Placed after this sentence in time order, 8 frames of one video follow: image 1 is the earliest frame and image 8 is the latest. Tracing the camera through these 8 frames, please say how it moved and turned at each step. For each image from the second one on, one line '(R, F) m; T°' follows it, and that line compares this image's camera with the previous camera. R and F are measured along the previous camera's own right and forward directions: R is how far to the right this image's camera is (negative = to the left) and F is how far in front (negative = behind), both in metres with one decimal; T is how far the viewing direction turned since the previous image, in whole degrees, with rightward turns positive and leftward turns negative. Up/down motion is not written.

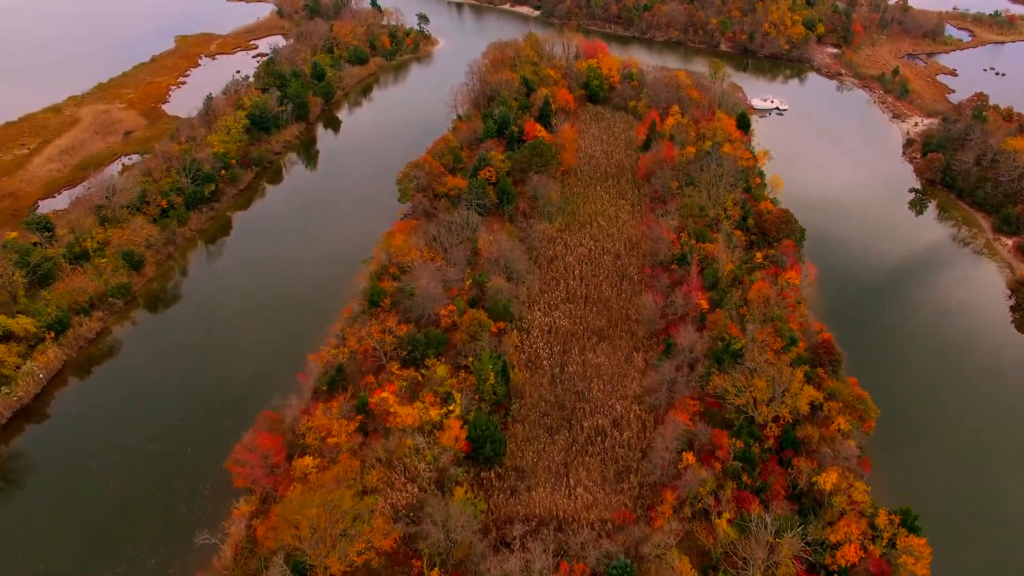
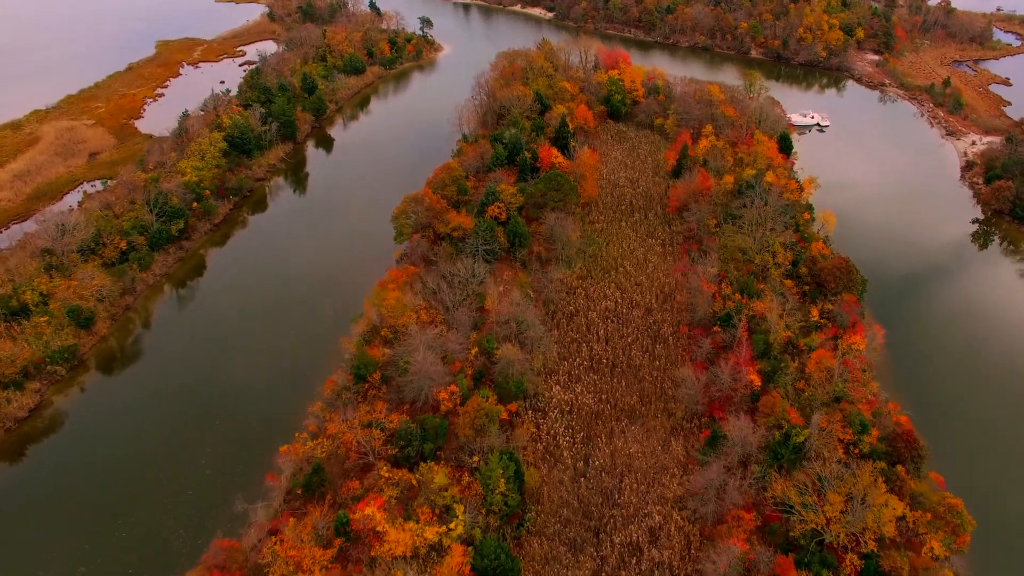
(-0.3, +8.9) m; 0°
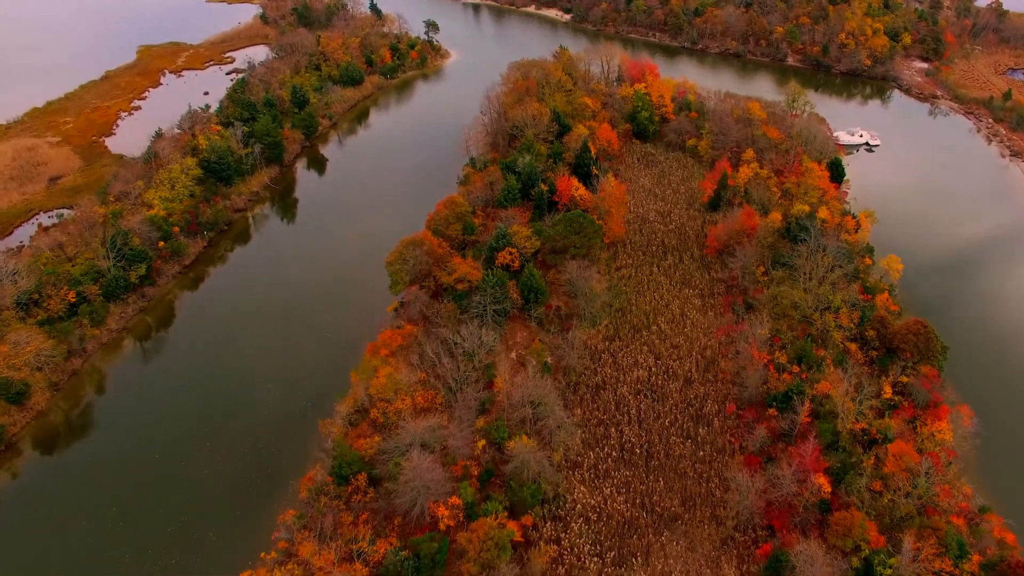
(-0.2, +8.3) m; 0°
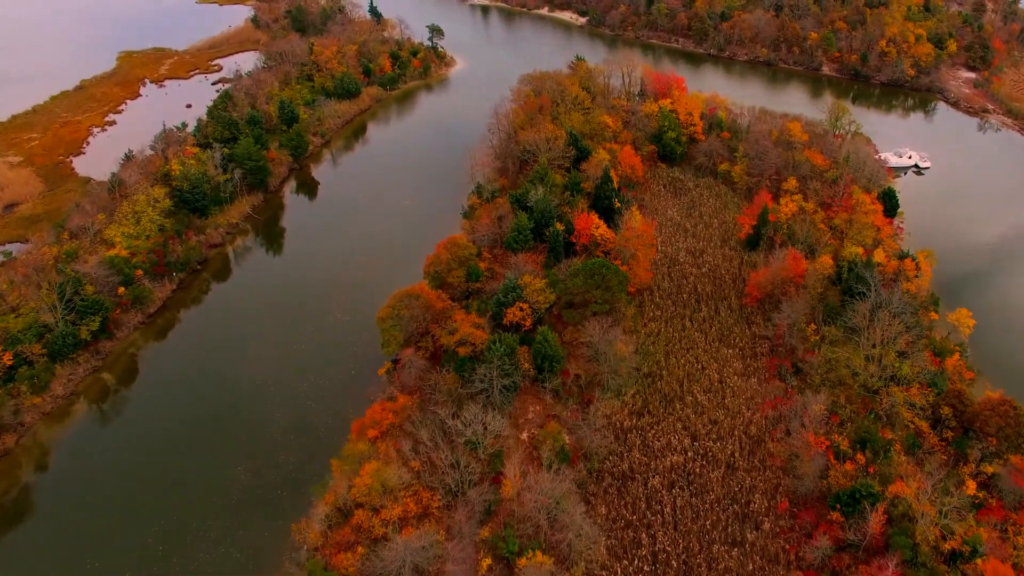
(-0.1, +7.0) m; 0°
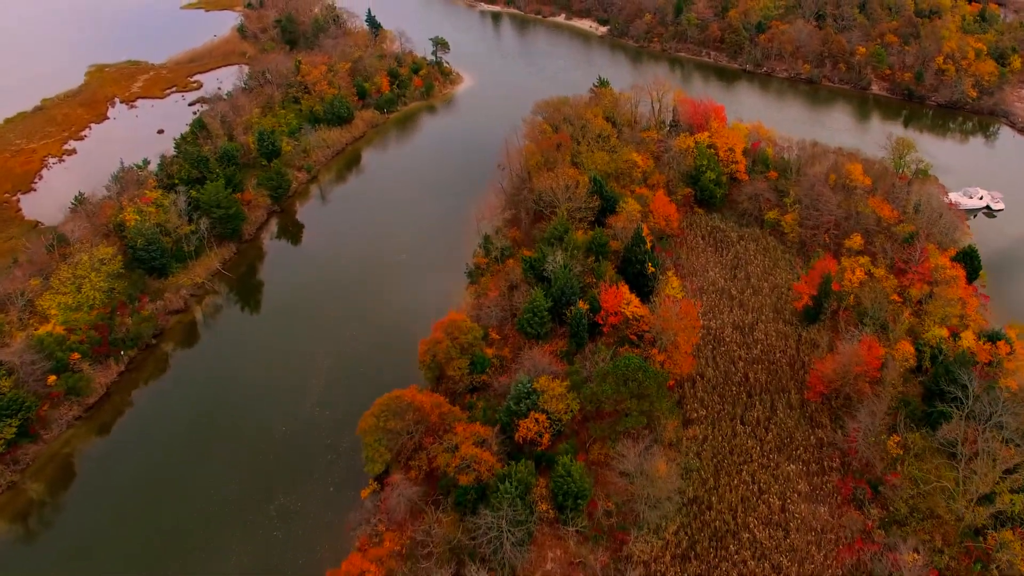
(-0.1, +8.3) m; 0°
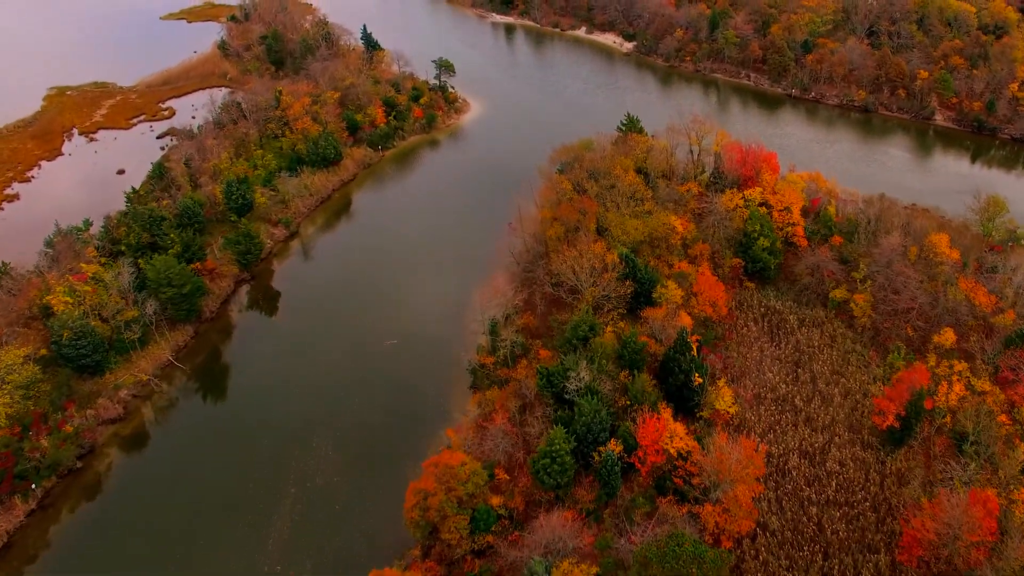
(0.0, +8.6) m; -1°
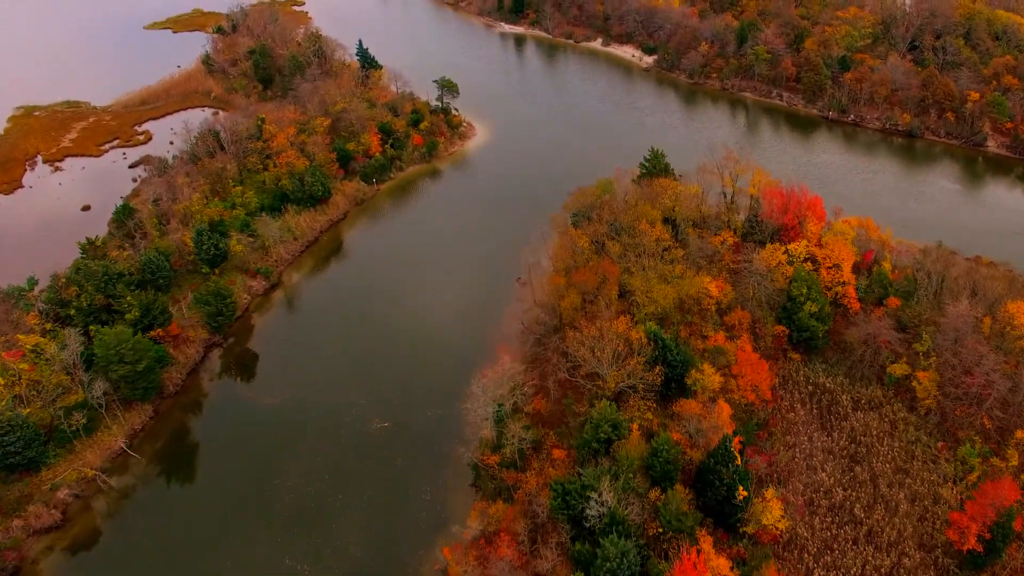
(0.0, +5.7) m; 0°
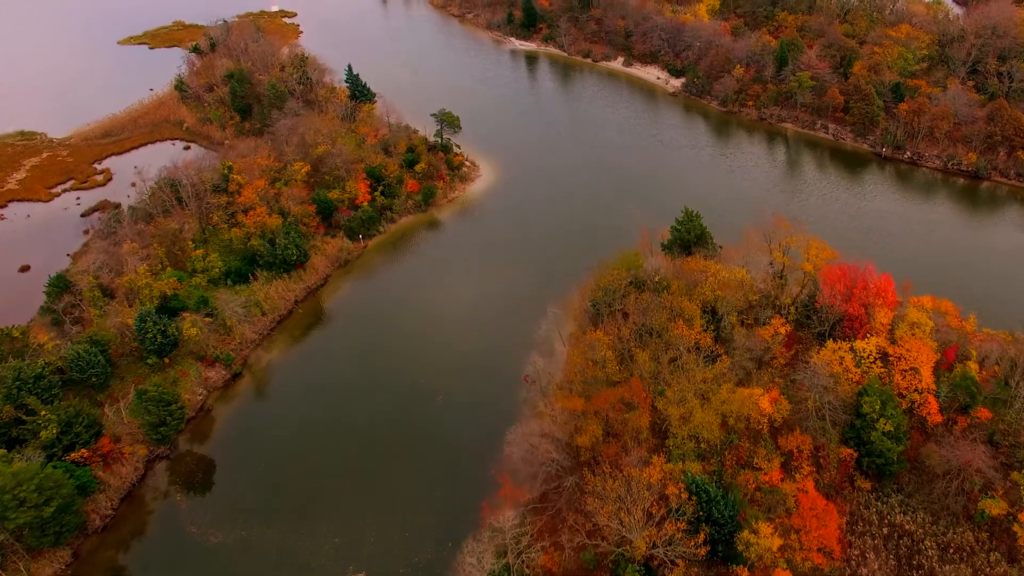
(+0.2, +7.1) m; -1°
